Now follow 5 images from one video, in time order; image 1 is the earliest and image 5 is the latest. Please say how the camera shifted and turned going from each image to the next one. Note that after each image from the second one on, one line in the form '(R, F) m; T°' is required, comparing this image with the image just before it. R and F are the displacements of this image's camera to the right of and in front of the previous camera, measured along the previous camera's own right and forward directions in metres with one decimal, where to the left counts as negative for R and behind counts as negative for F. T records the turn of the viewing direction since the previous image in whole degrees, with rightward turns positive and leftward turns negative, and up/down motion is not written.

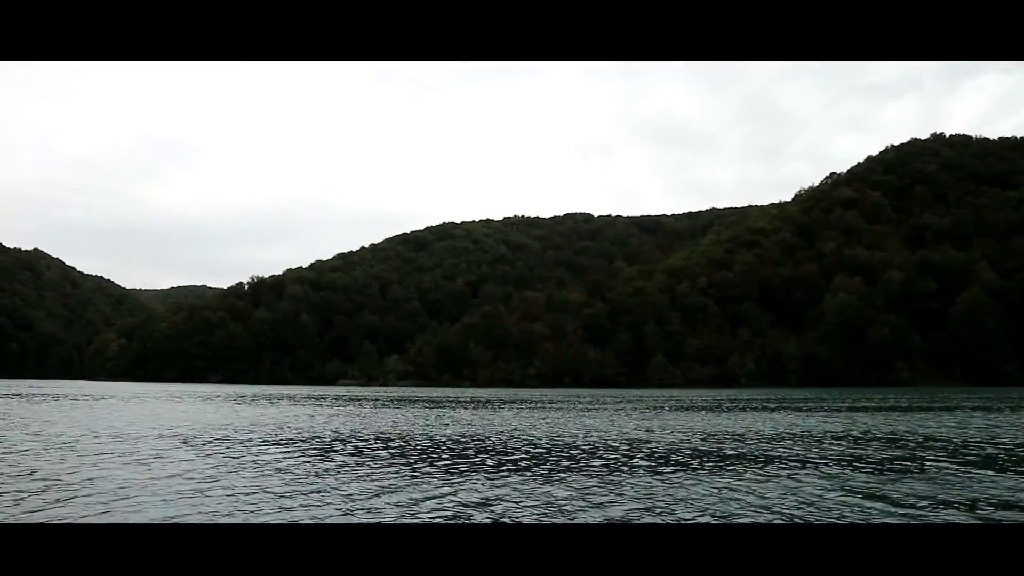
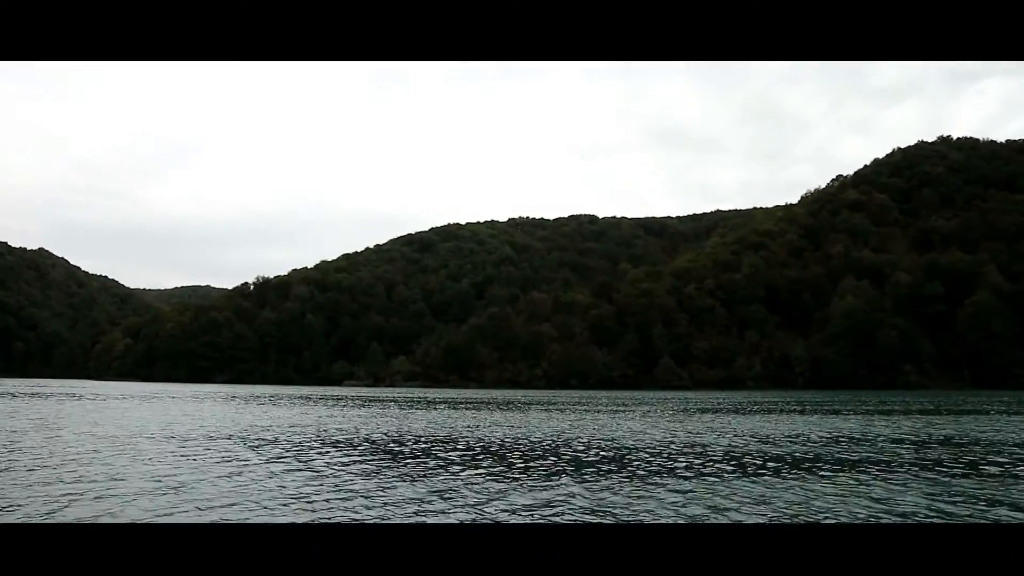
(-0.4, 0.0) m; 0°
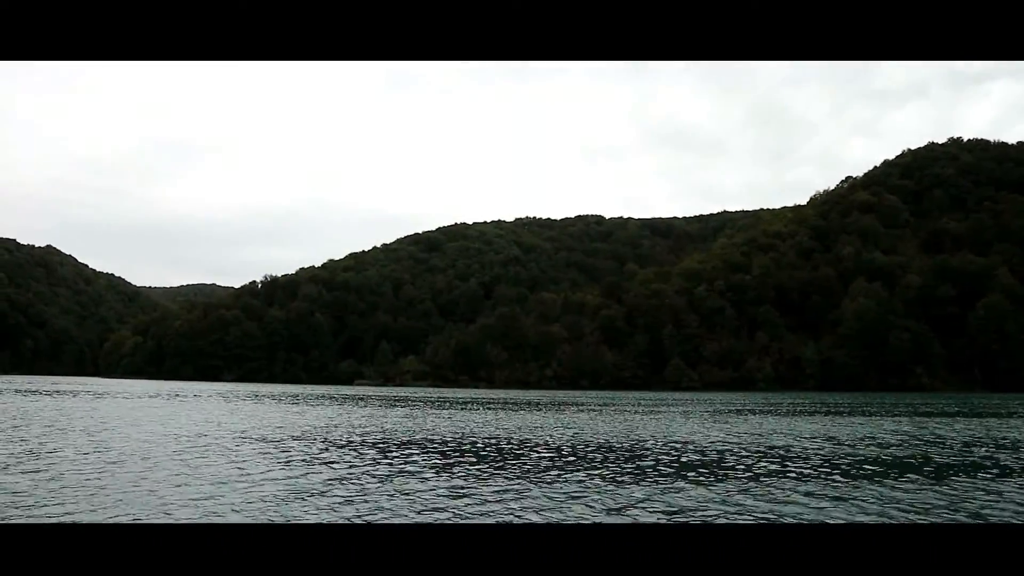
(-0.6, 0.0) m; 0°
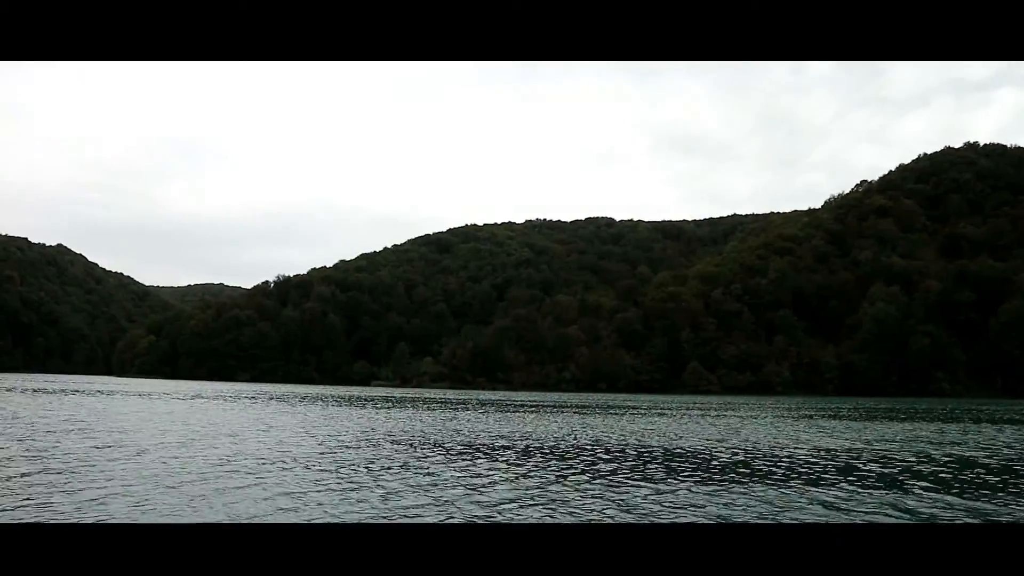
(-1.2, 0.0) m; 0°
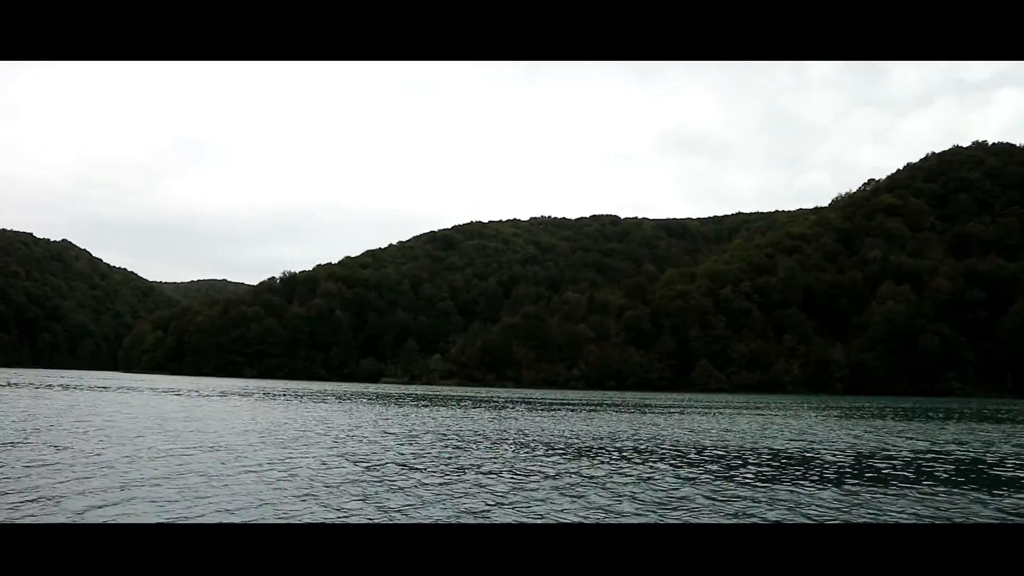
(-0.7, 0.0) m; 0°
